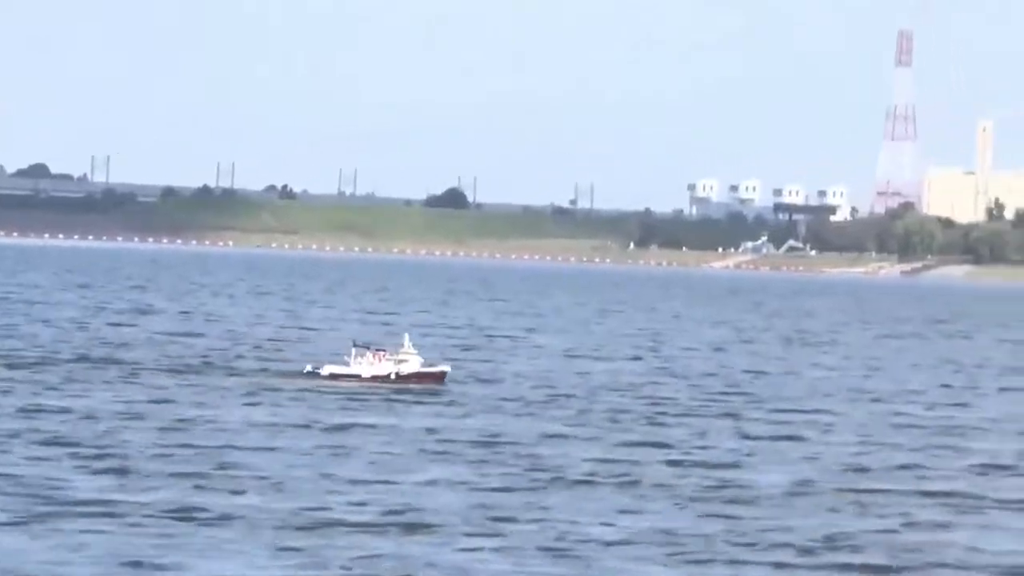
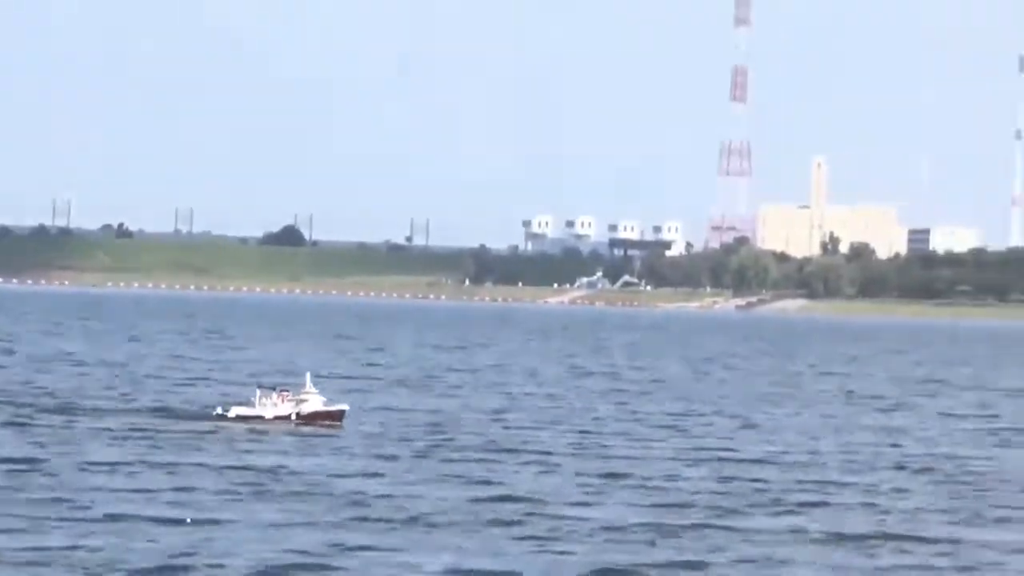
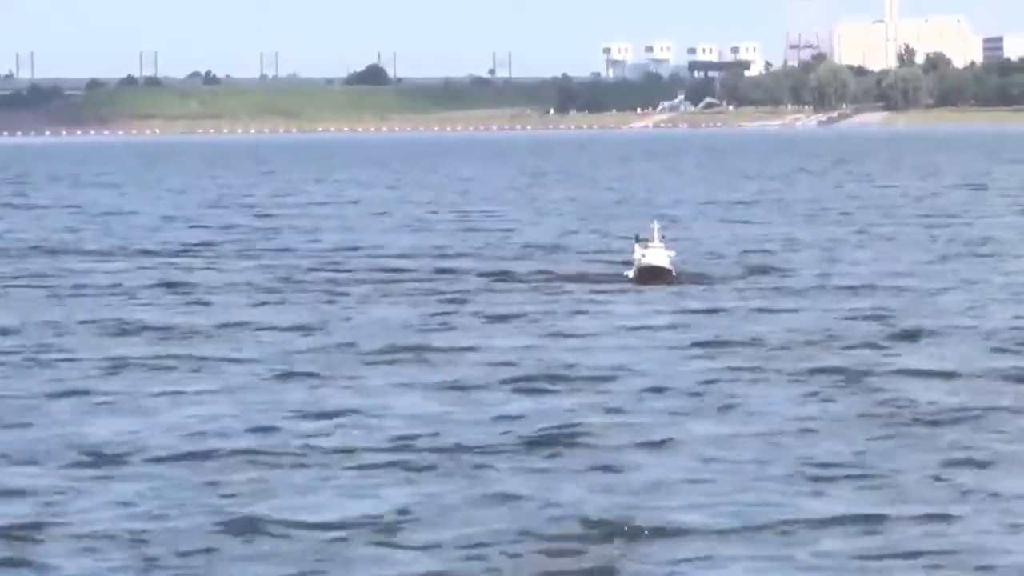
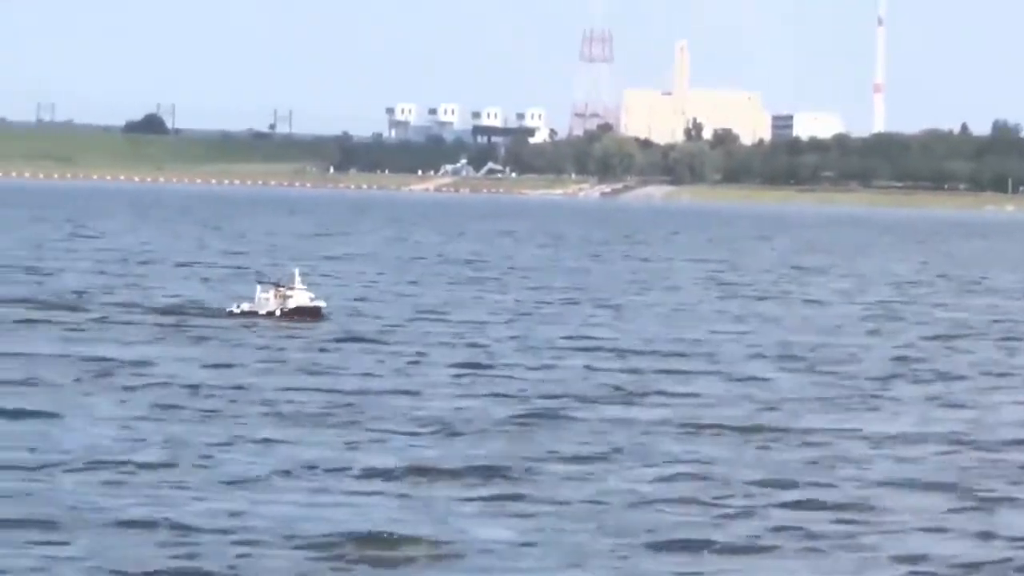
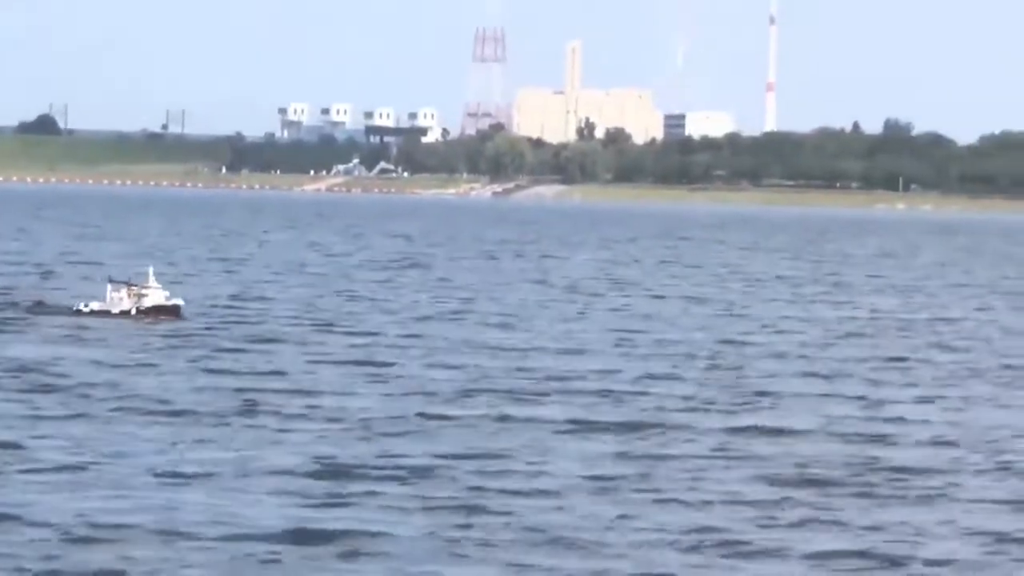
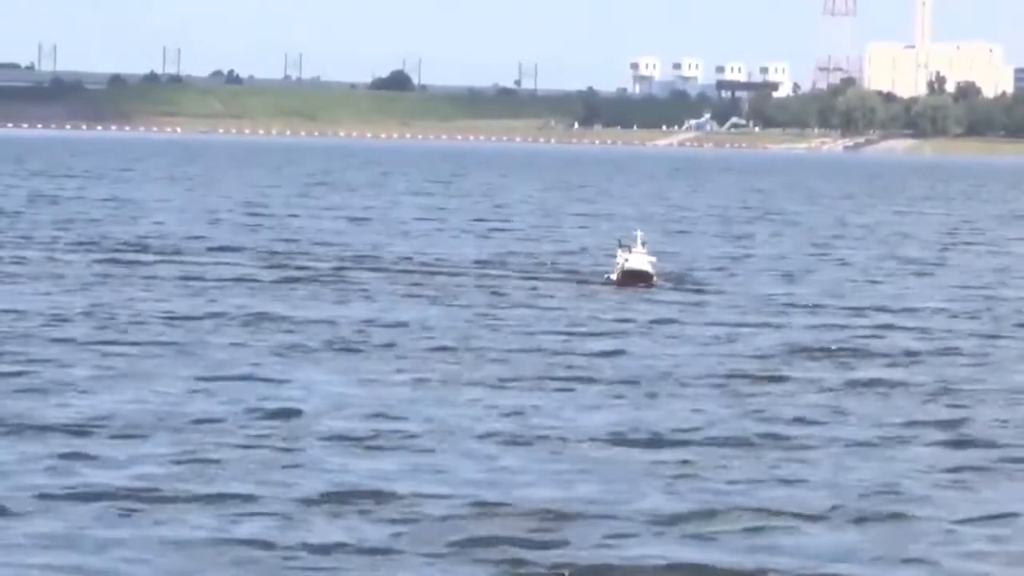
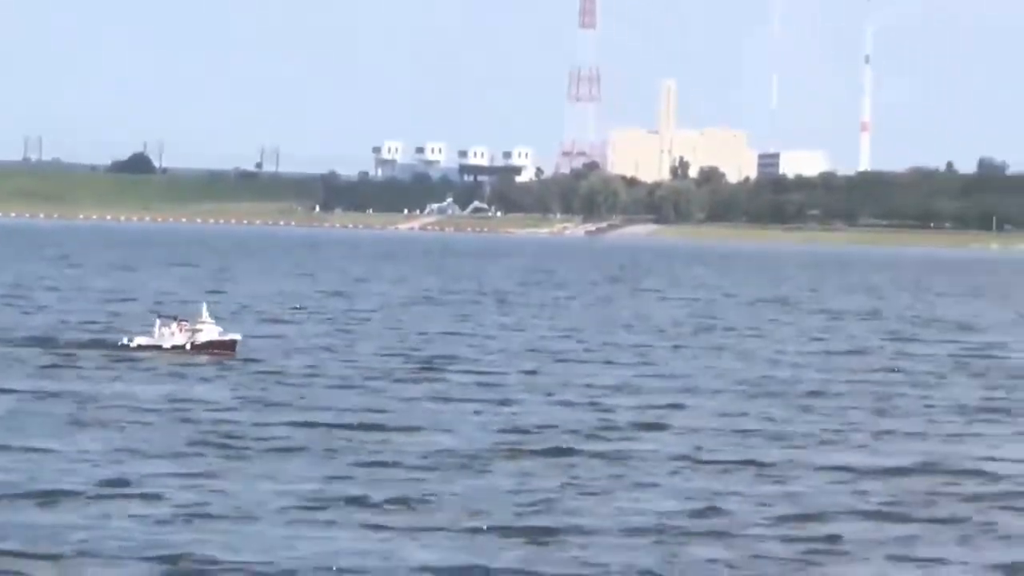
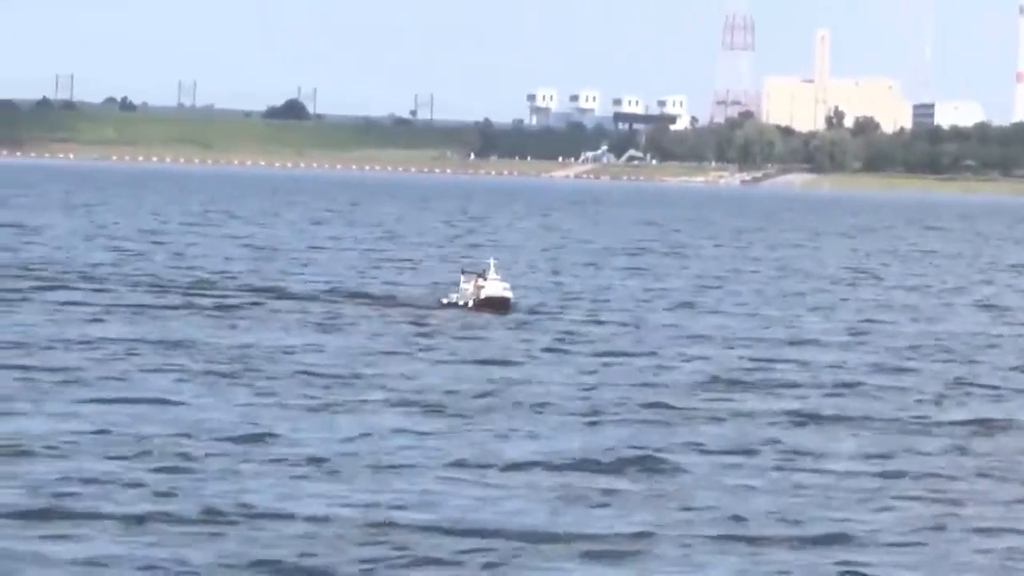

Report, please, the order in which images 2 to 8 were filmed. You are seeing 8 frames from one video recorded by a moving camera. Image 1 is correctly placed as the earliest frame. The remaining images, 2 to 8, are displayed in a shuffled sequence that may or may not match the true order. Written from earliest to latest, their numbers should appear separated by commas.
2, 7, 5, 4, 8, 6, 3
